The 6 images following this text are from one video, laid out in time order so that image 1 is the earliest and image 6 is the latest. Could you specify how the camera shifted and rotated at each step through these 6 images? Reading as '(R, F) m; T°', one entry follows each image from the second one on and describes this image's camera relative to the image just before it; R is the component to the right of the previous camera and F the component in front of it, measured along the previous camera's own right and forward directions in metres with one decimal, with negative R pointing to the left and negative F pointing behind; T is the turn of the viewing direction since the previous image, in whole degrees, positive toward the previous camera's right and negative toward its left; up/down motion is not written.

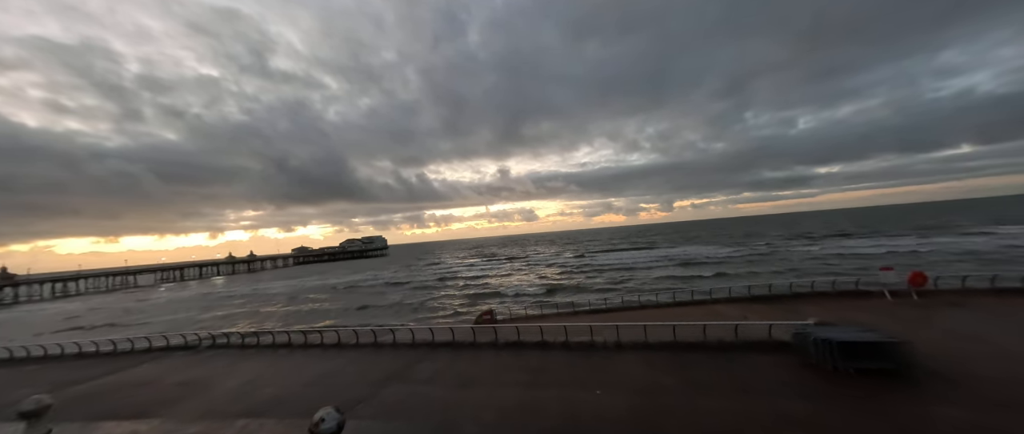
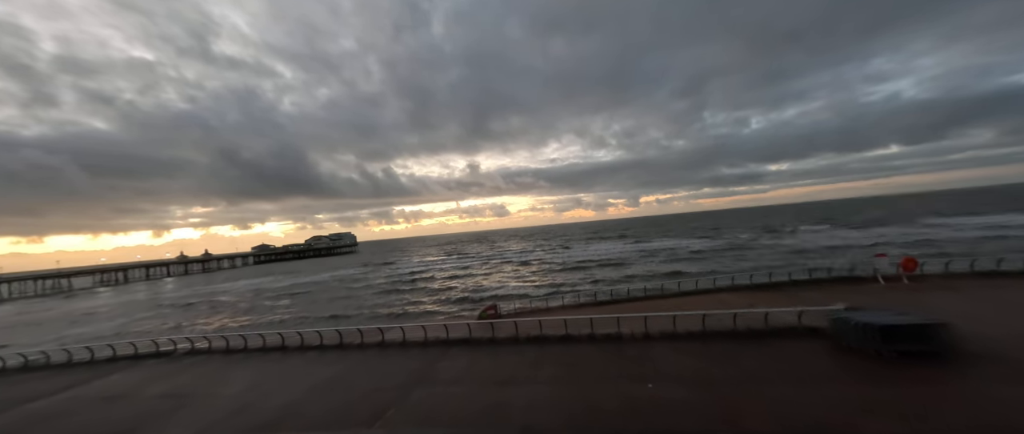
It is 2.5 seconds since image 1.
(-1.6, +0.6) m; +5°
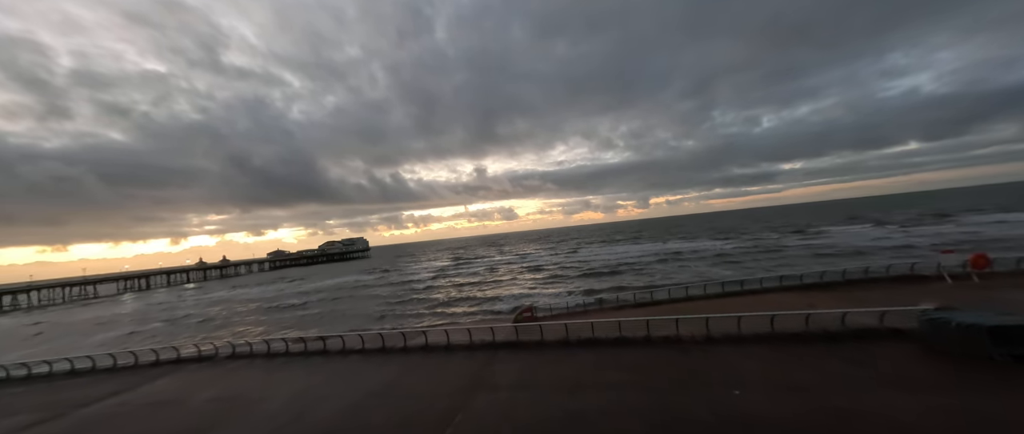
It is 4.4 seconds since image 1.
(-1.2, +0.3) m; -2°
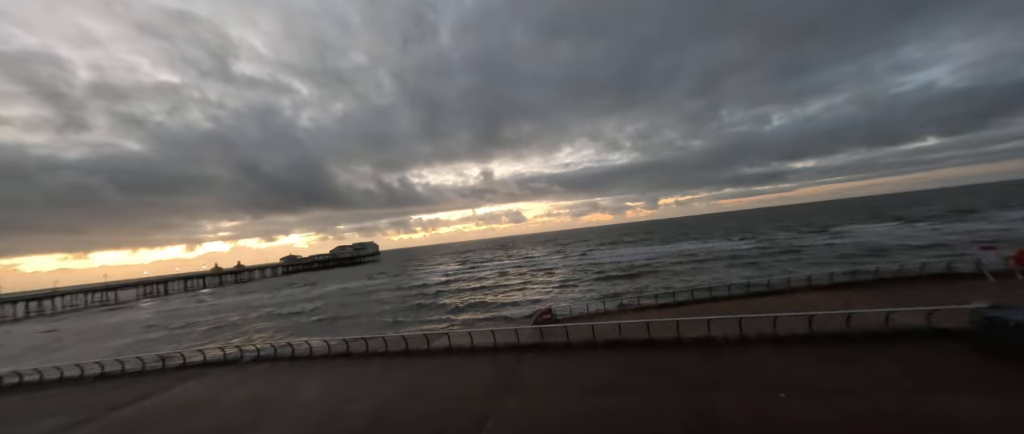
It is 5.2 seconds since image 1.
(-0.5, +0.1) m; -1°
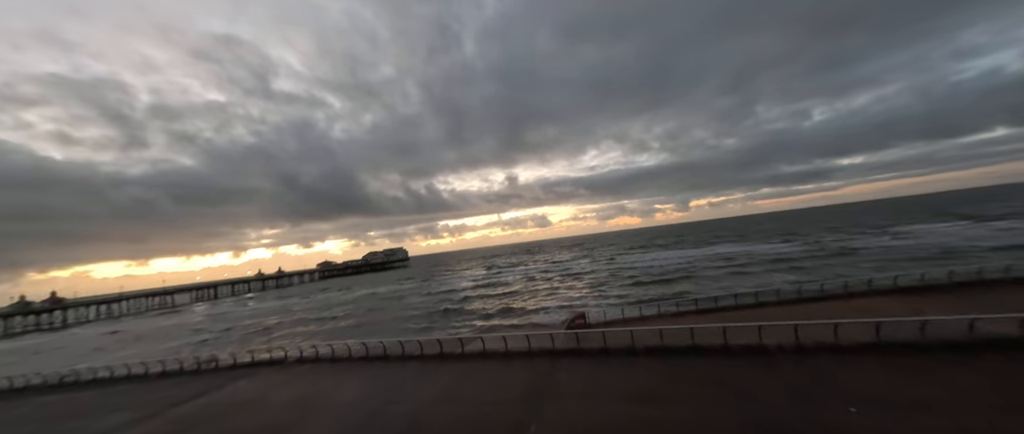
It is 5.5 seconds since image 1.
(-0.2, +0.1) m; -4°
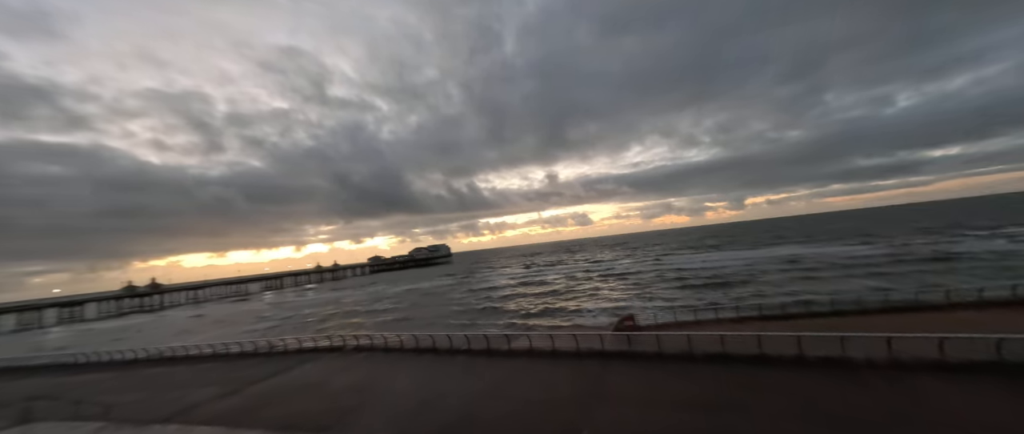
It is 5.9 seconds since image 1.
(-0.2, +0.1) m; -7°
